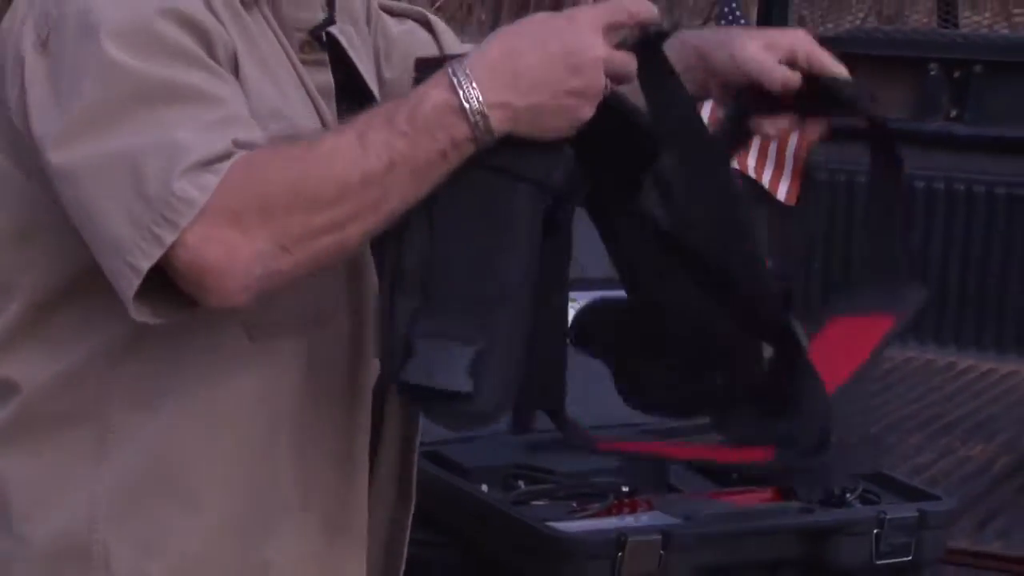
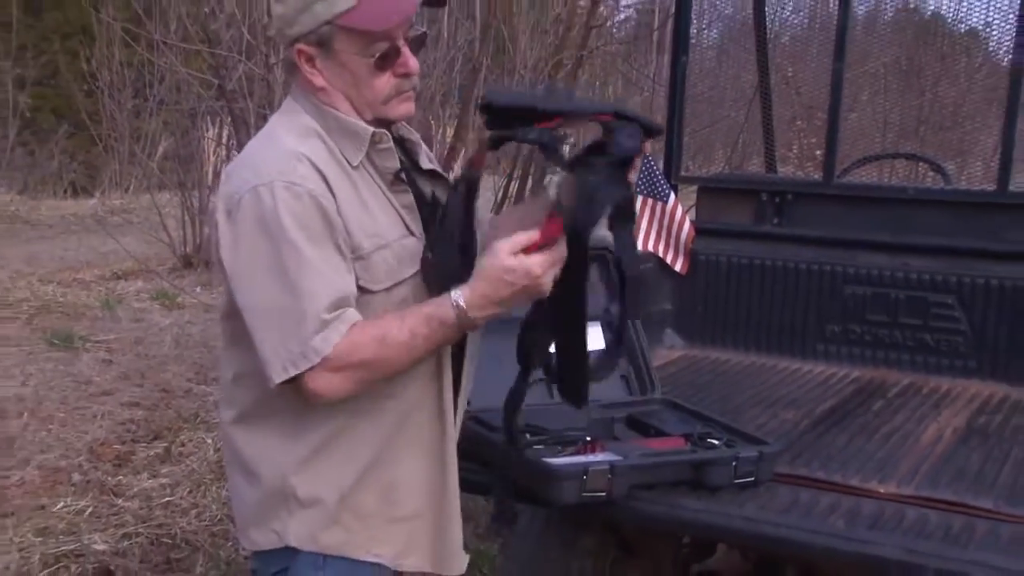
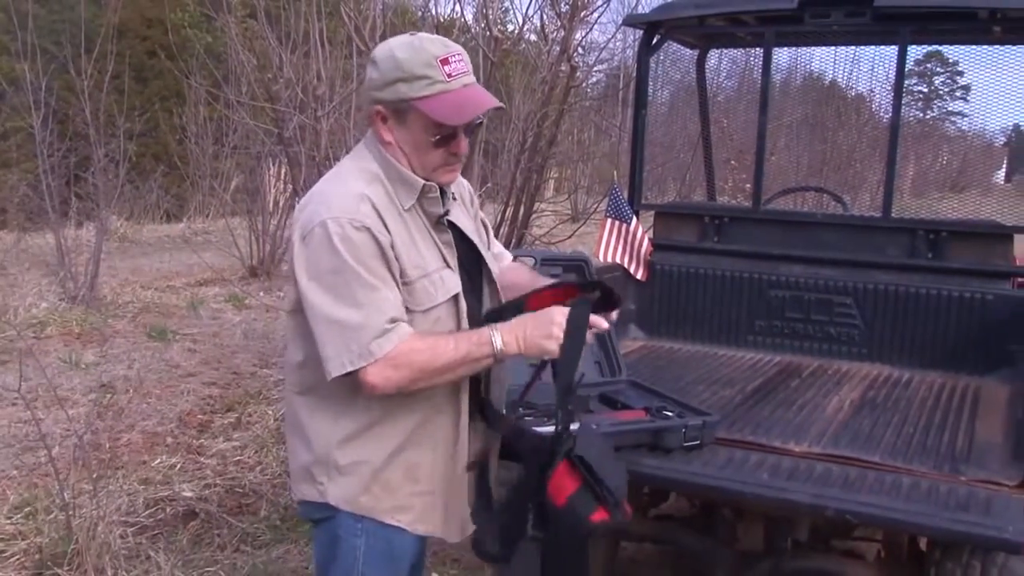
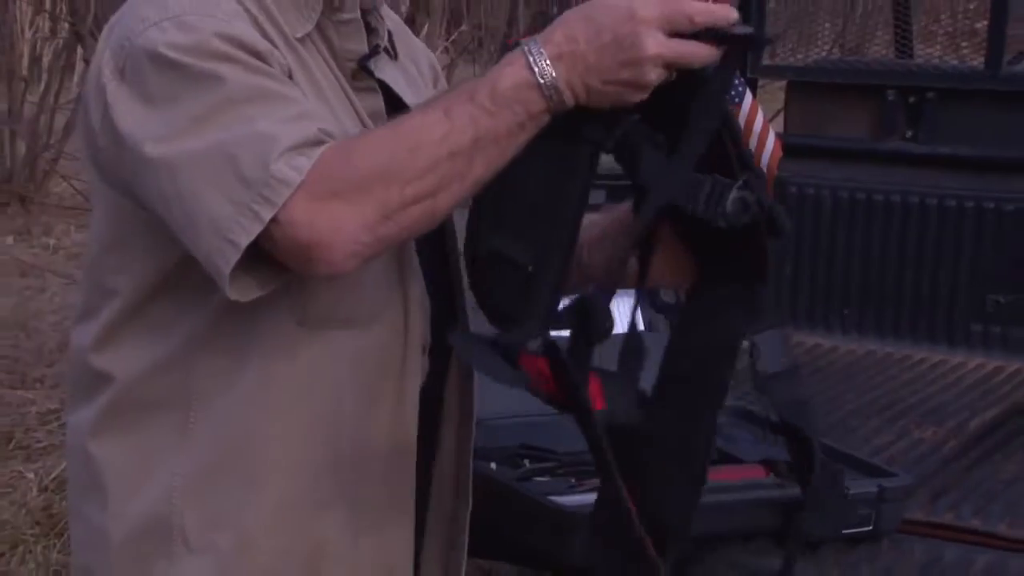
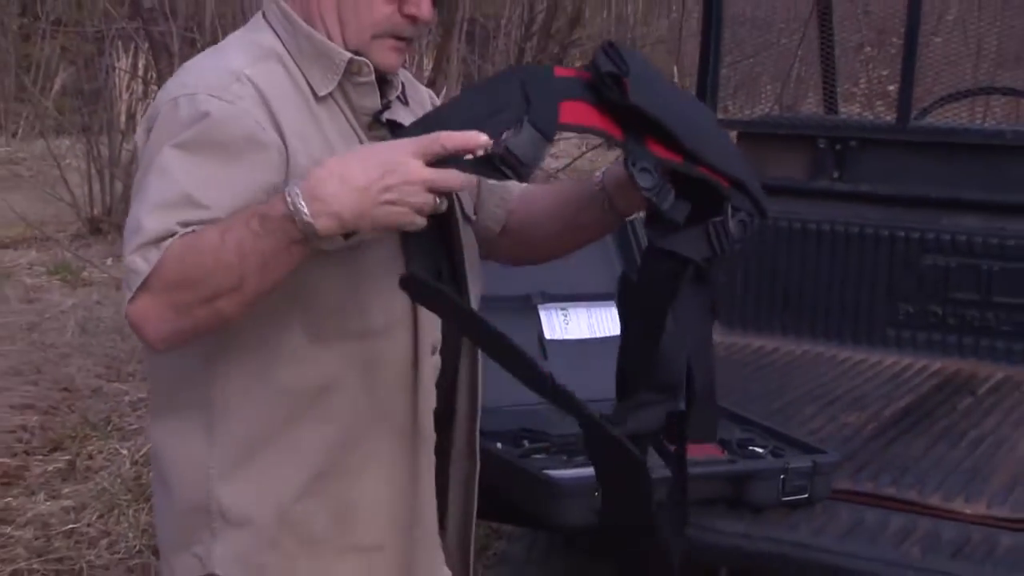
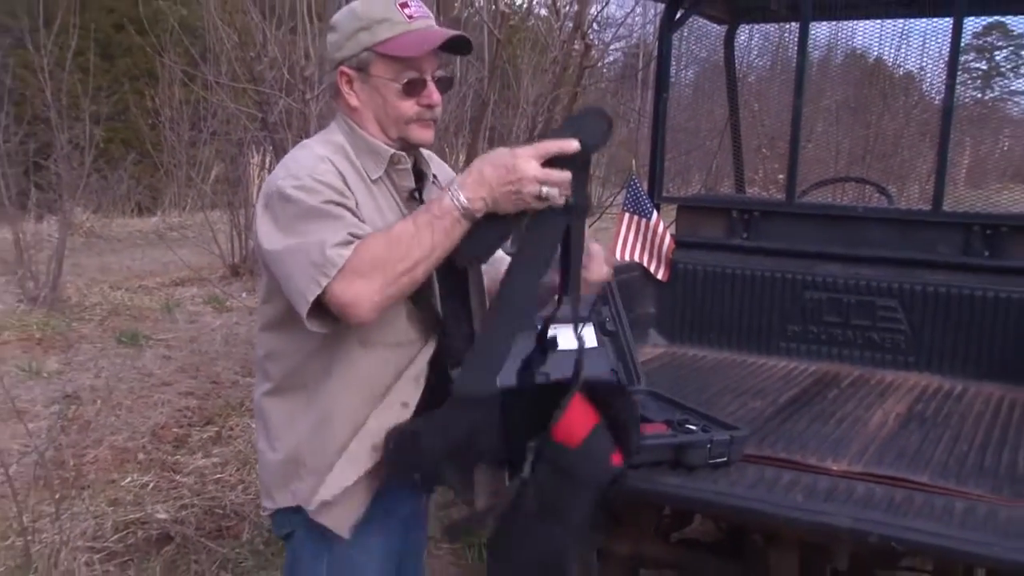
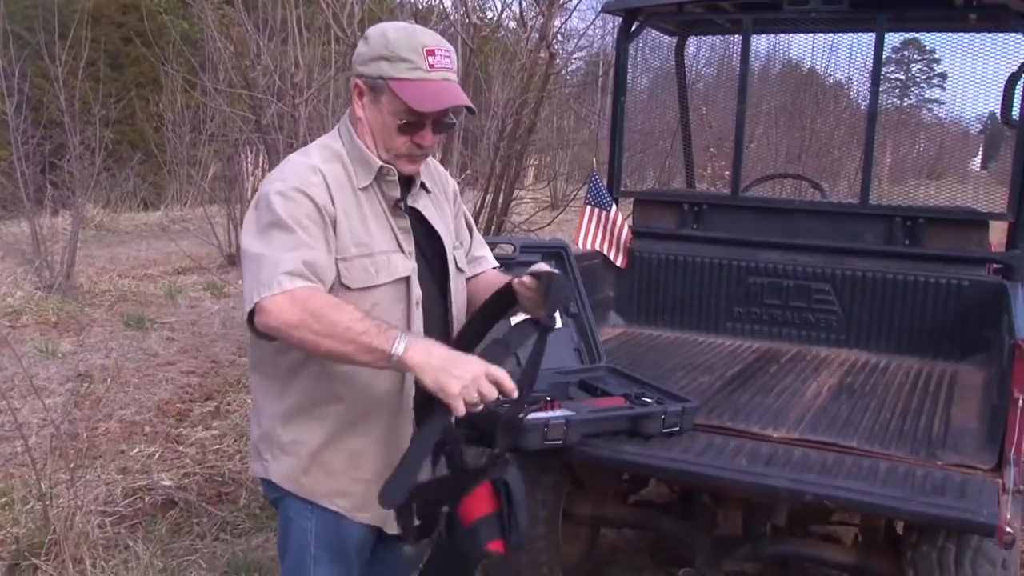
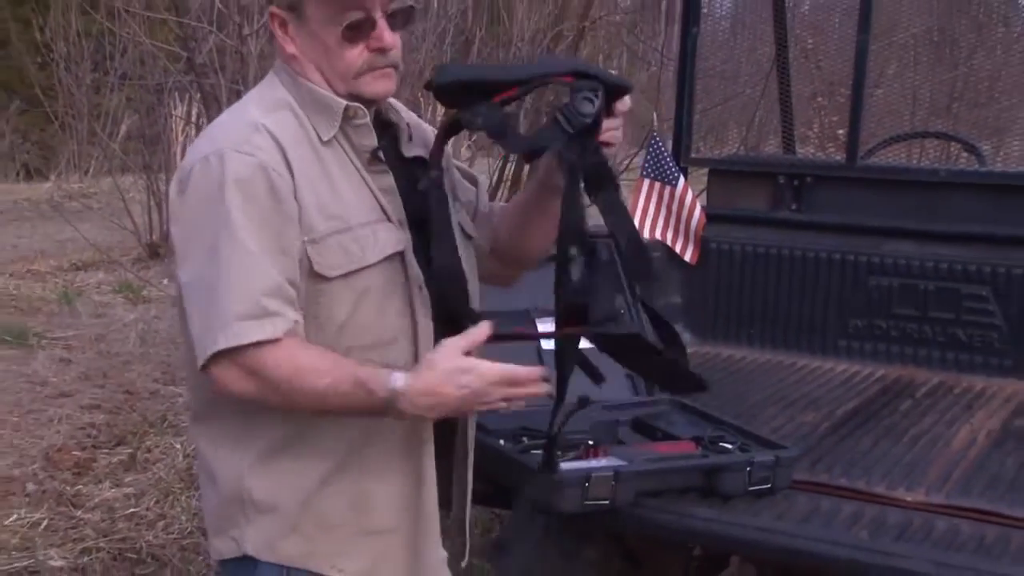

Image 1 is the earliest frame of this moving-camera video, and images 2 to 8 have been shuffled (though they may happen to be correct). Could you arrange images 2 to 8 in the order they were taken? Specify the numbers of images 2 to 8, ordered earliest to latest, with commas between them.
4, 5, 8, 2, 6, 3, 7
